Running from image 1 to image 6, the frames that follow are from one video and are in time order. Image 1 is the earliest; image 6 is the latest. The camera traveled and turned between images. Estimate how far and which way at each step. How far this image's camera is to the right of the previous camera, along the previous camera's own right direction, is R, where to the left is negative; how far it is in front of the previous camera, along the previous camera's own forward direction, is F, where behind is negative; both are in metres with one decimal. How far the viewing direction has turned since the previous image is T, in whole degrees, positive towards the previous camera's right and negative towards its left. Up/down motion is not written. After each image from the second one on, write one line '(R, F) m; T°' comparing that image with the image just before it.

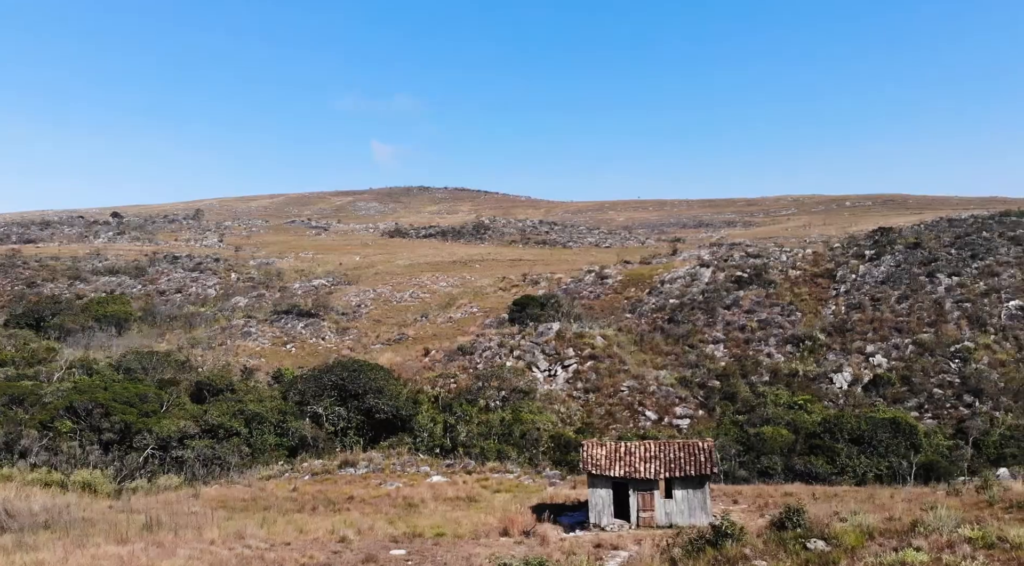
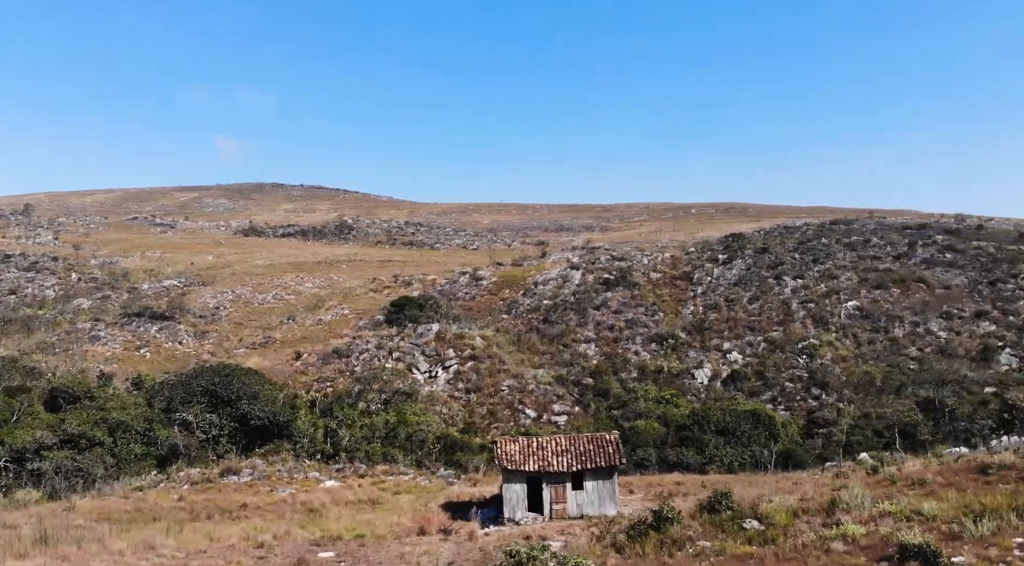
(-1.8, 0.0) m; +9°
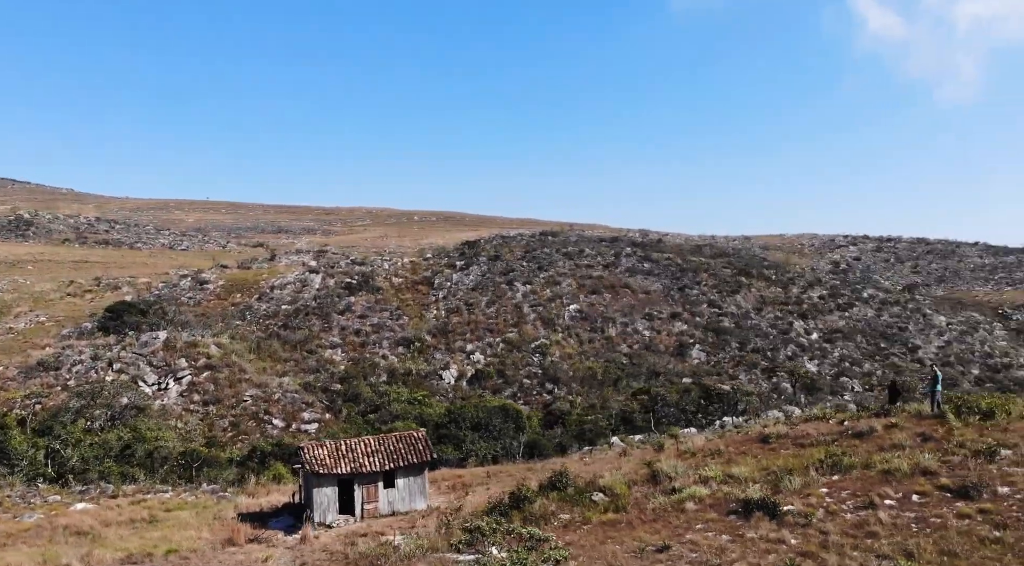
(-3.2, -0.3) m; +19°
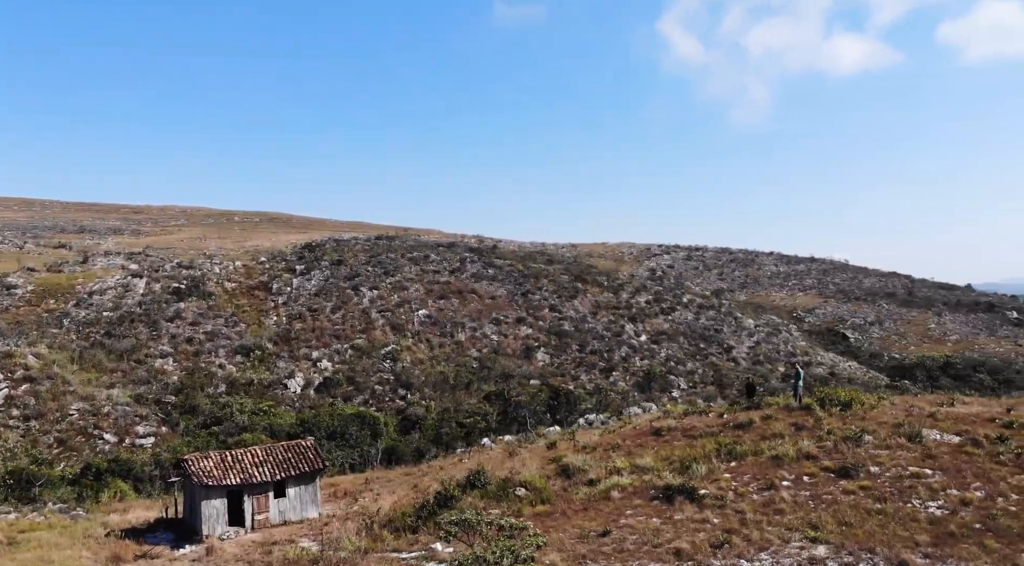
(-2.2, -0.7) m; +11°
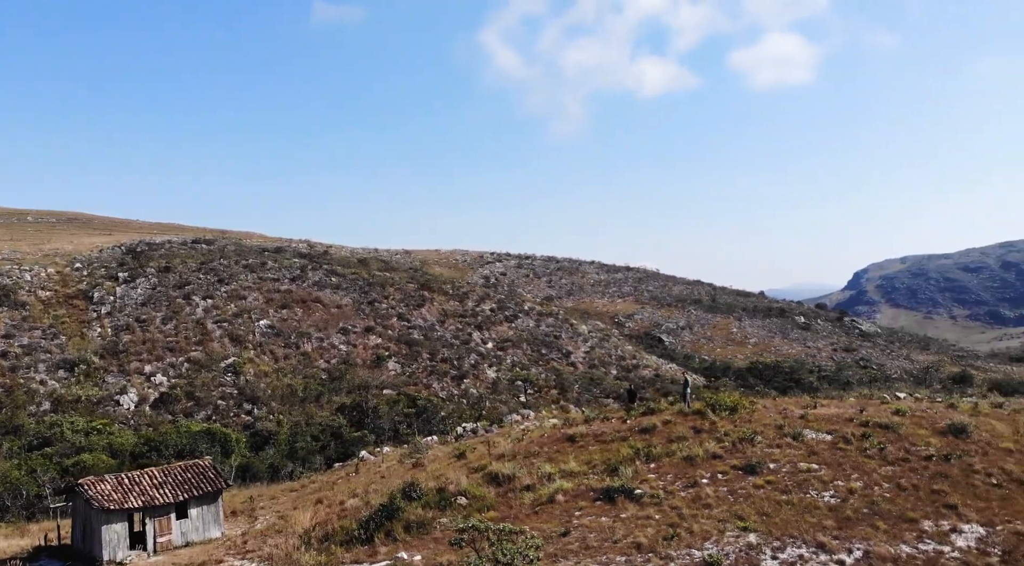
(-2.7, -1.1) m; +11°
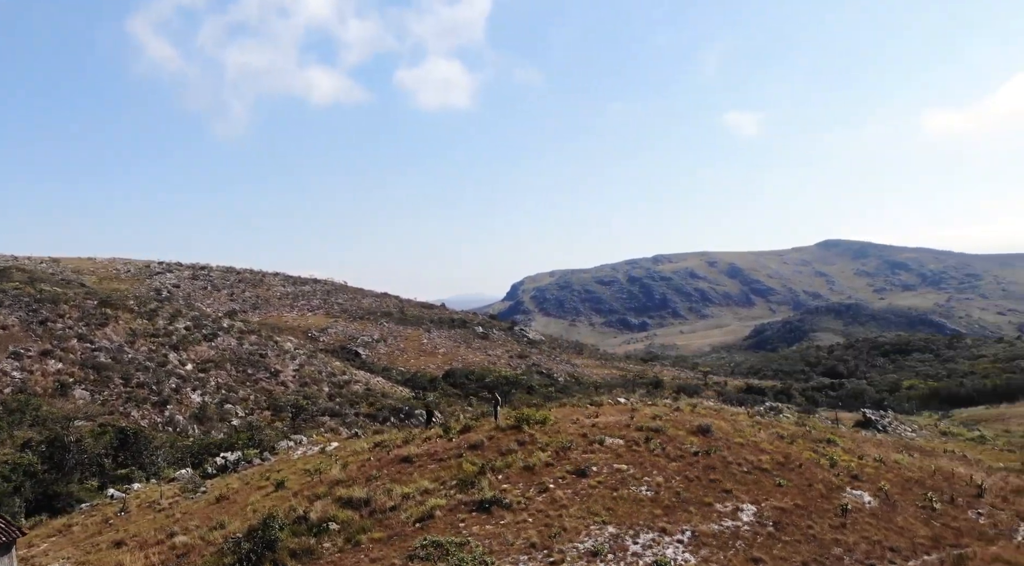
(-4.6, -1.8) m; +20°
